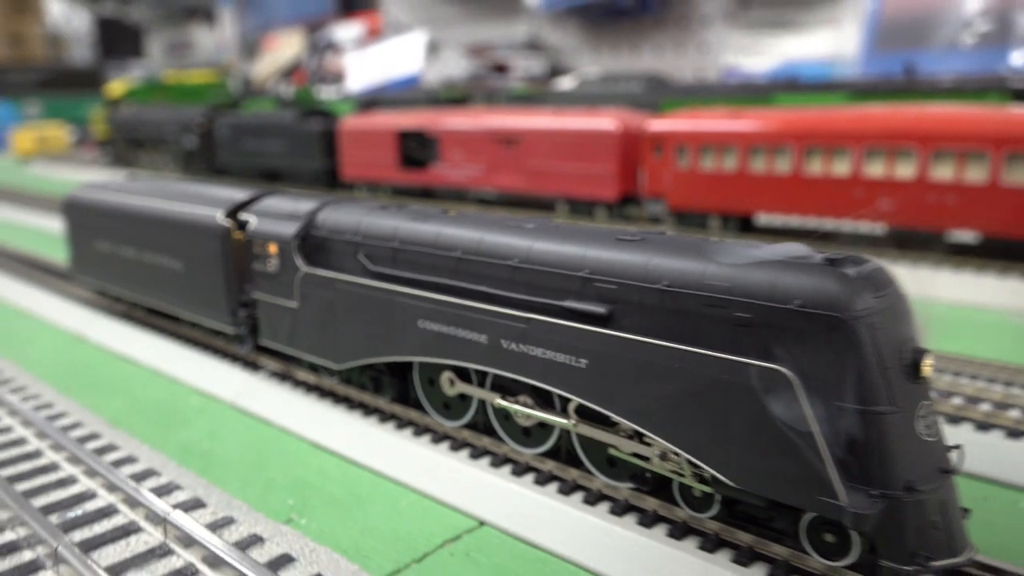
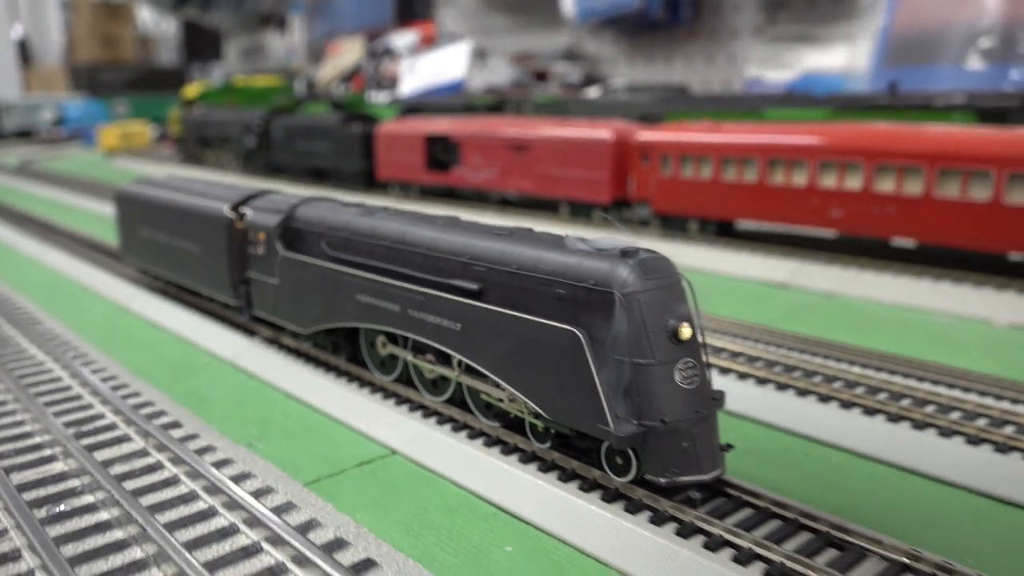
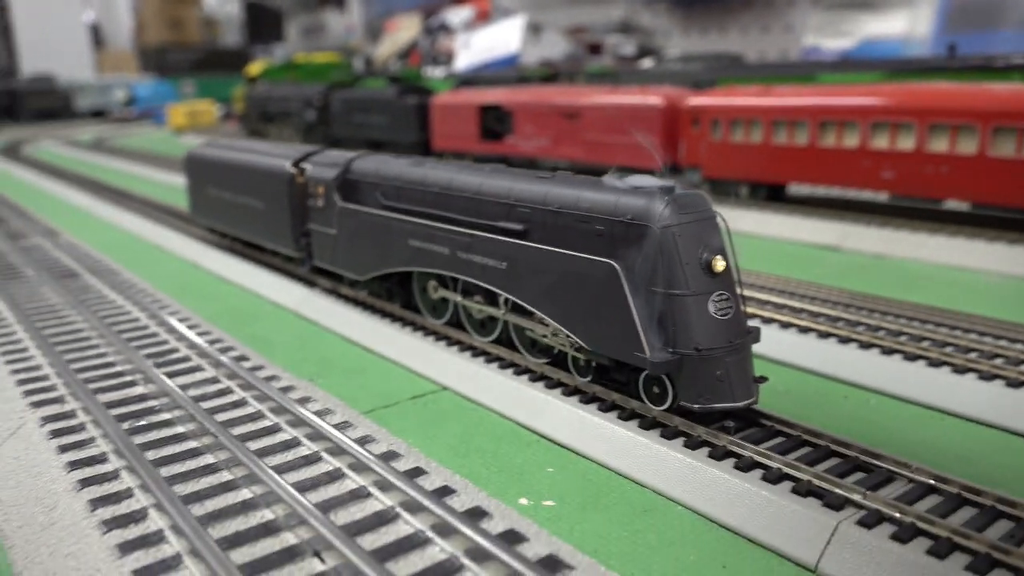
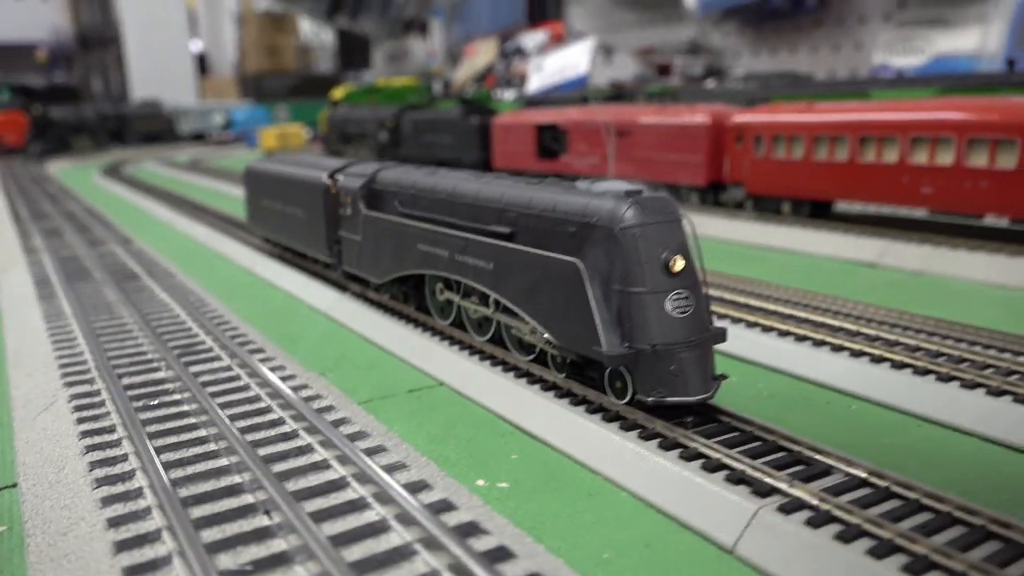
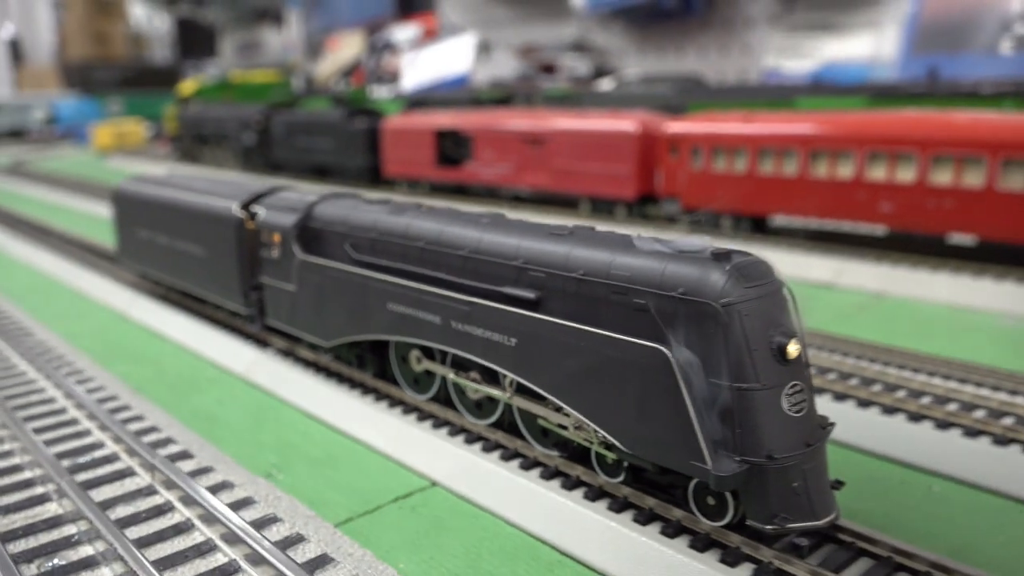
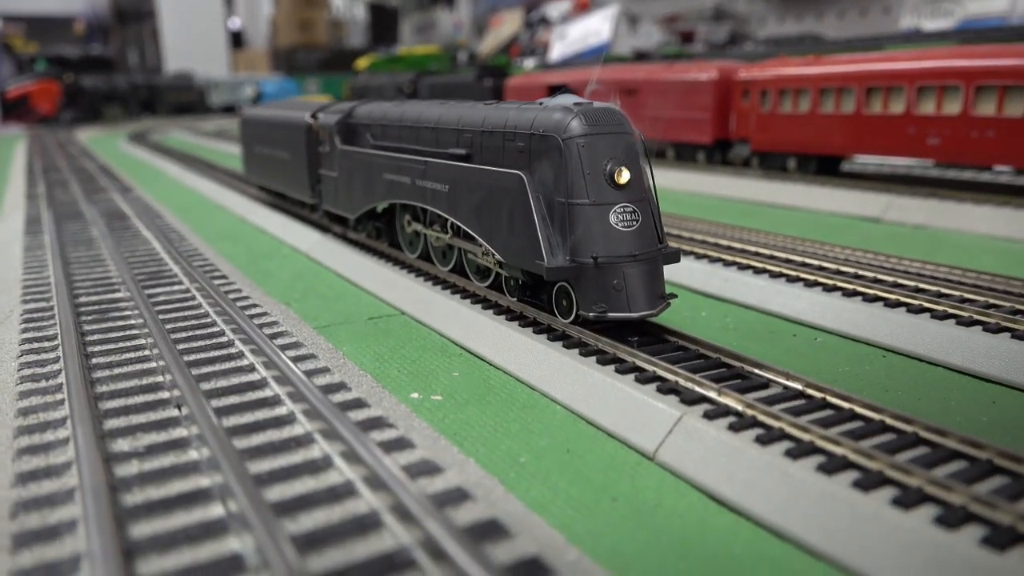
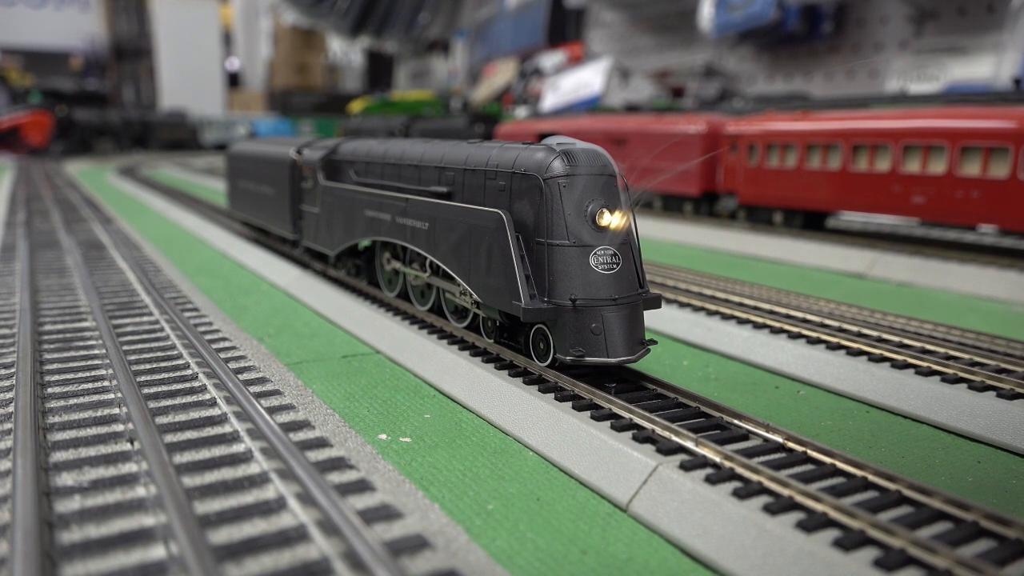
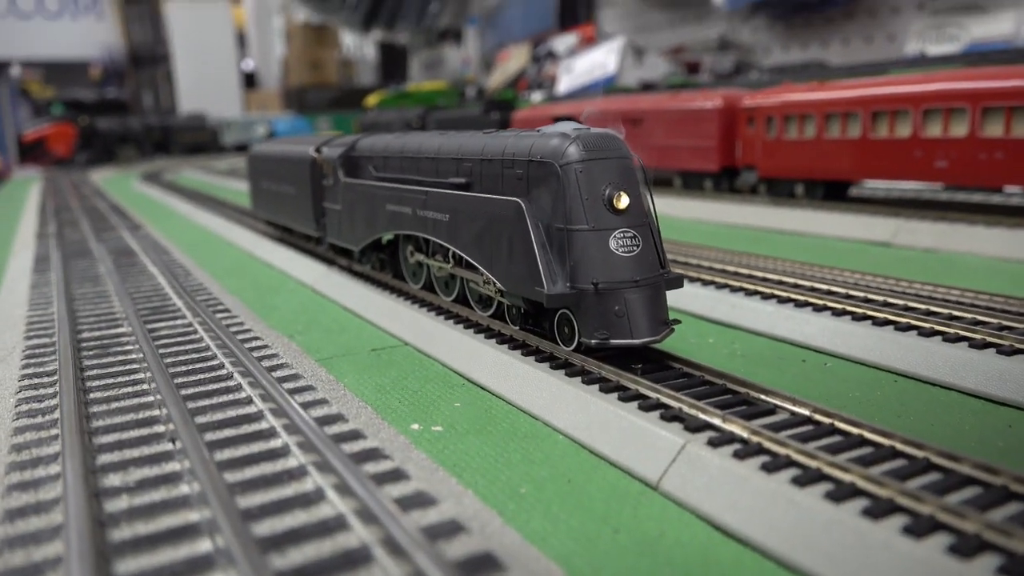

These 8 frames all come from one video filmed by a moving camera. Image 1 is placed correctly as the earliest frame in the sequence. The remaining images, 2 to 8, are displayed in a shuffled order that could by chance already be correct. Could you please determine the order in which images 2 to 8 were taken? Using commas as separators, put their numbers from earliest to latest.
5, 2, 3, 4, 6, 8, 7
